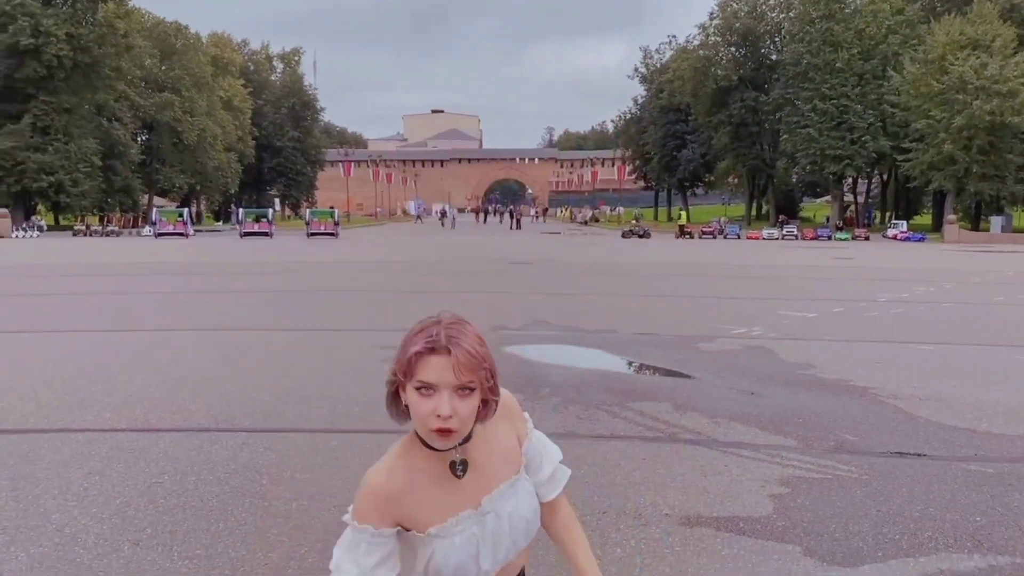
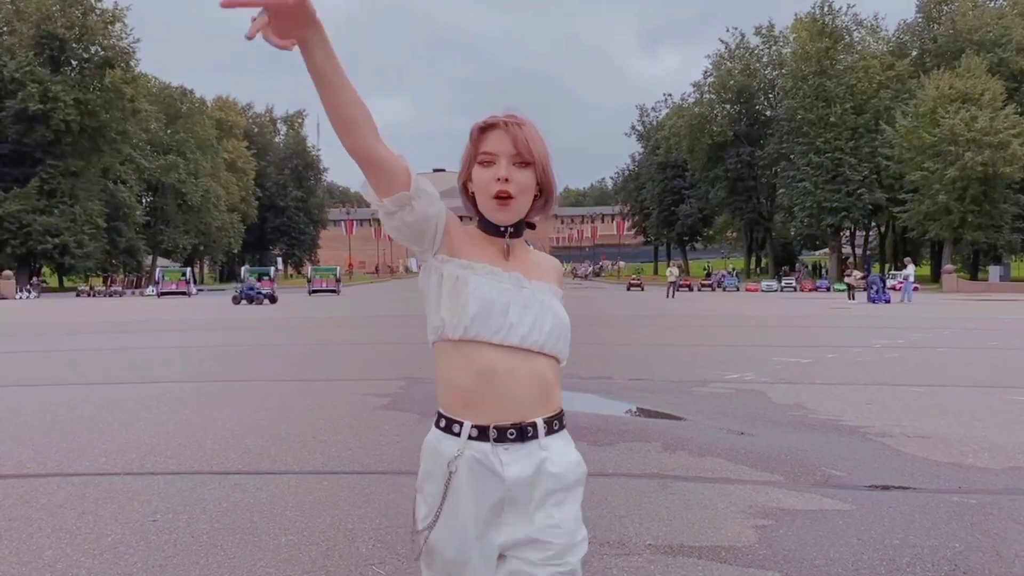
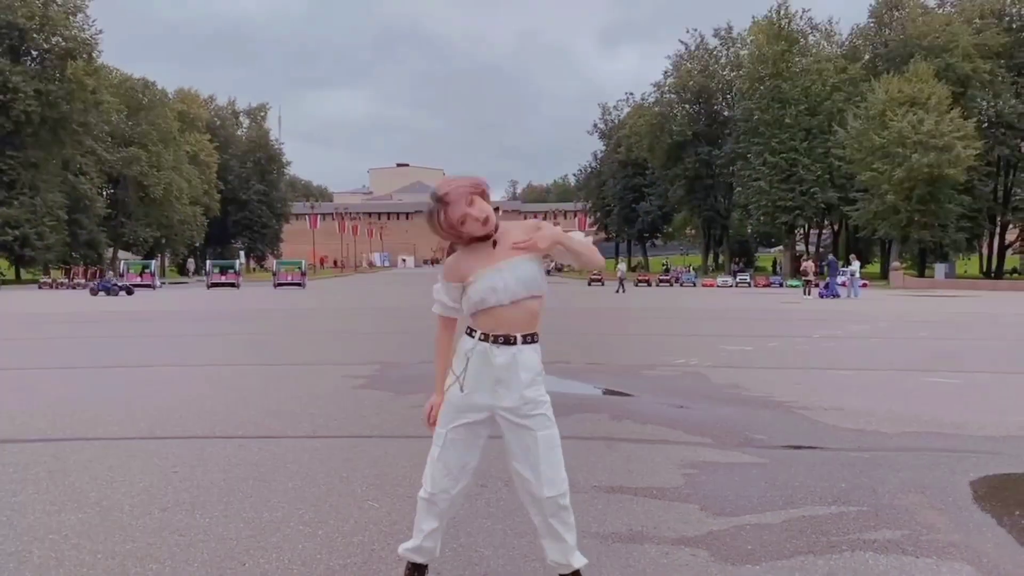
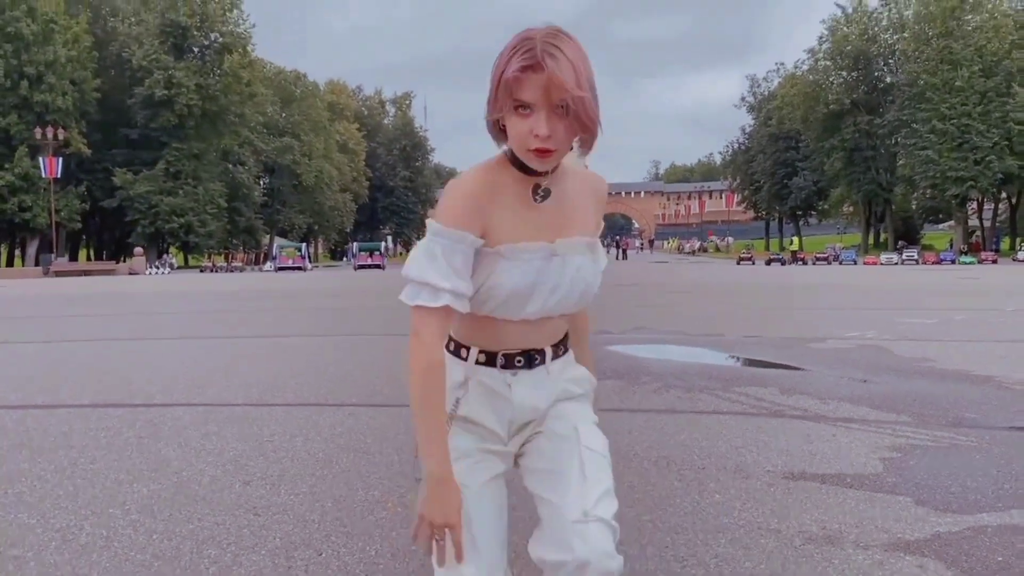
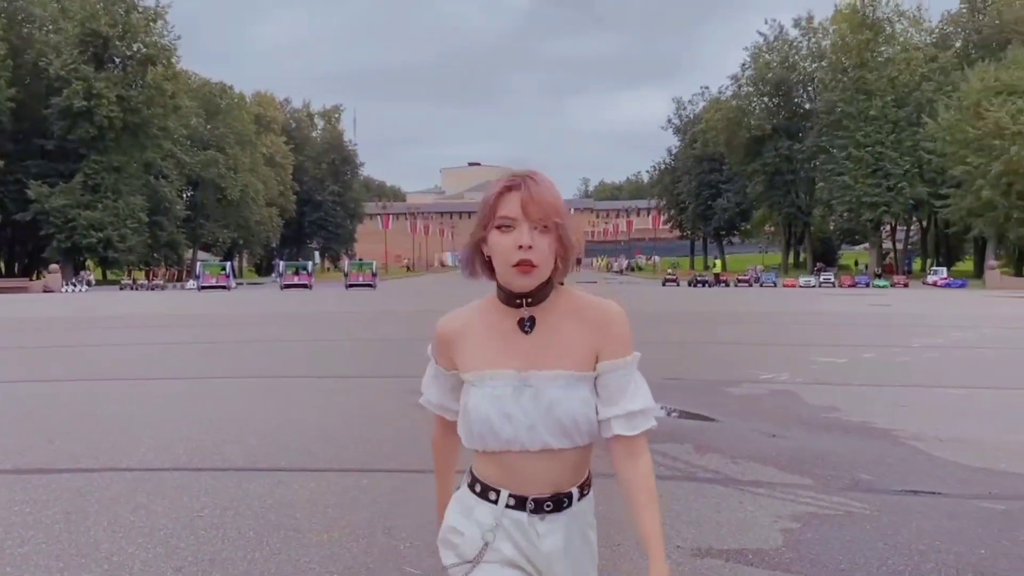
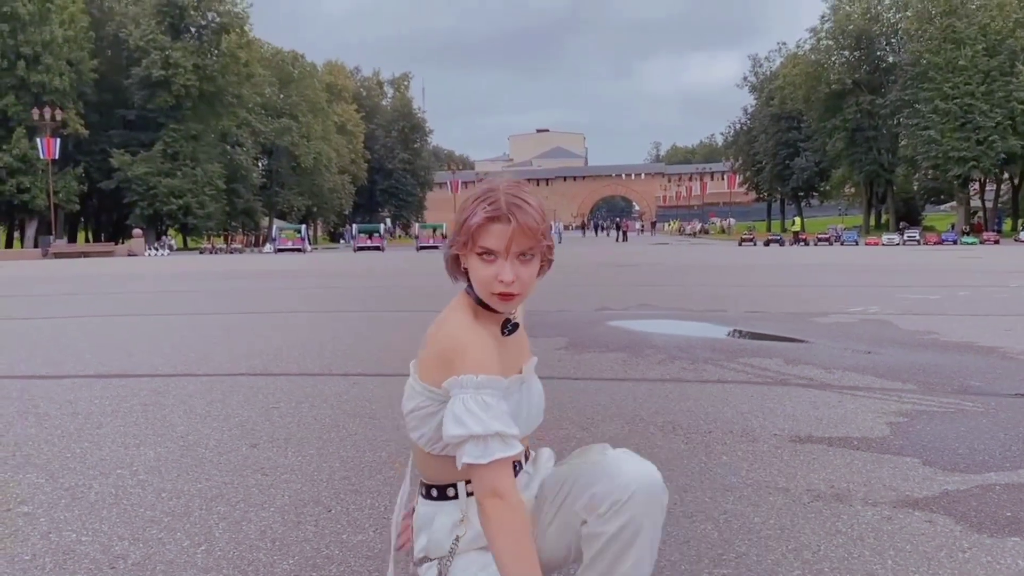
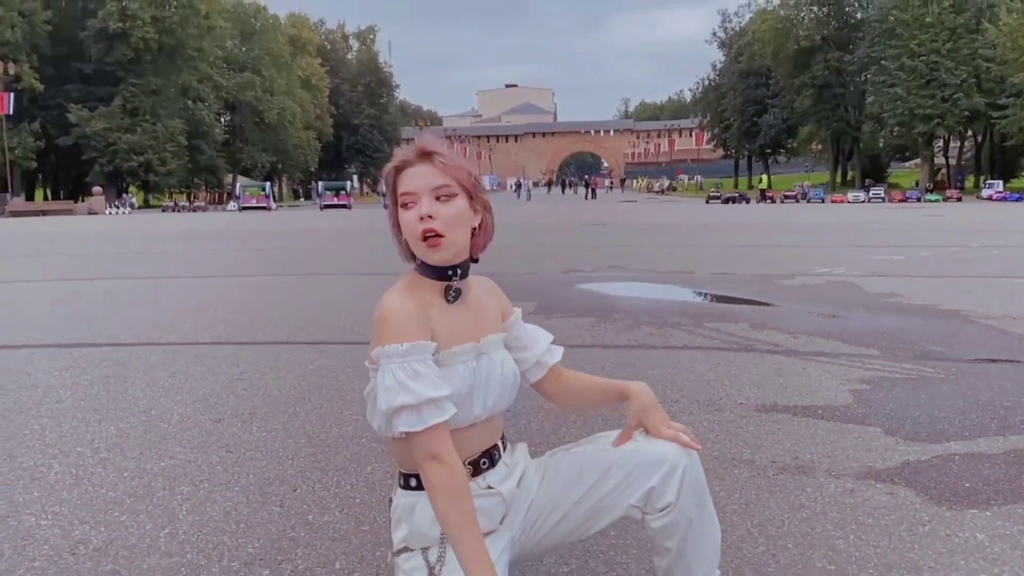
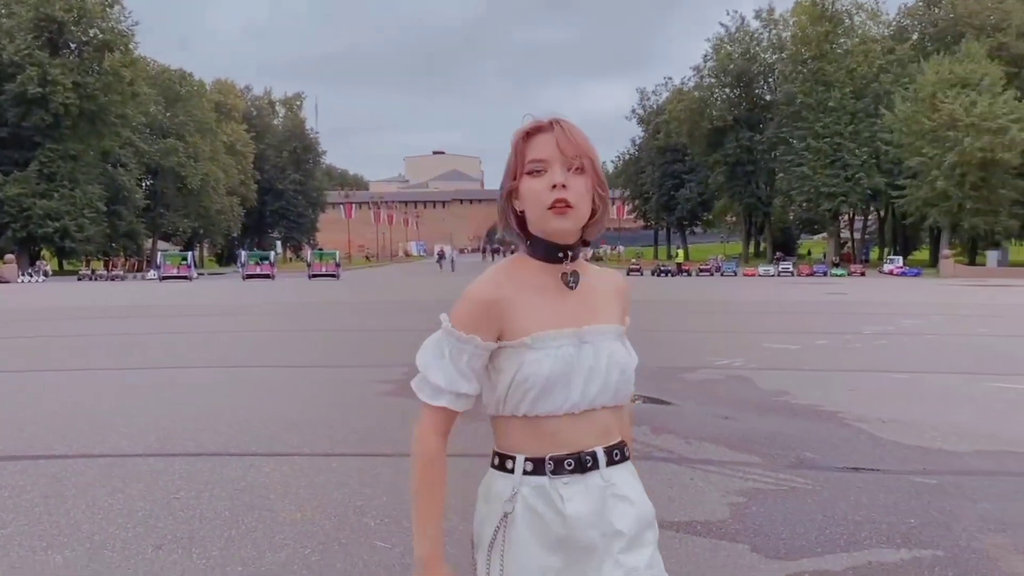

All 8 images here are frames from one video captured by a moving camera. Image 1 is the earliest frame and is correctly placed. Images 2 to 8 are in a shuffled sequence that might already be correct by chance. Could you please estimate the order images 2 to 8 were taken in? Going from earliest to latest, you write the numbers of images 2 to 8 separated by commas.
7, 6, 4, 5, 8, 3, 2
